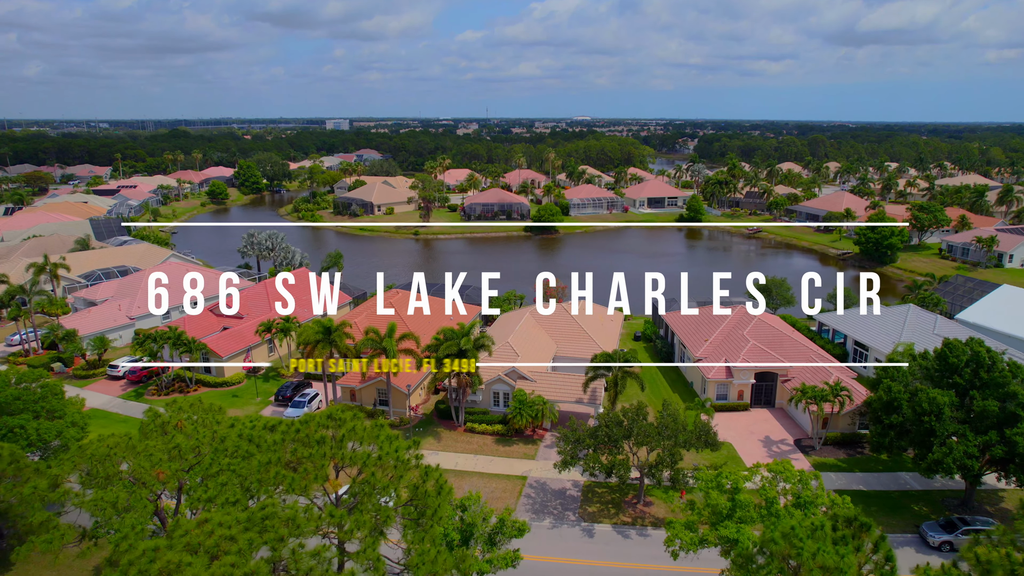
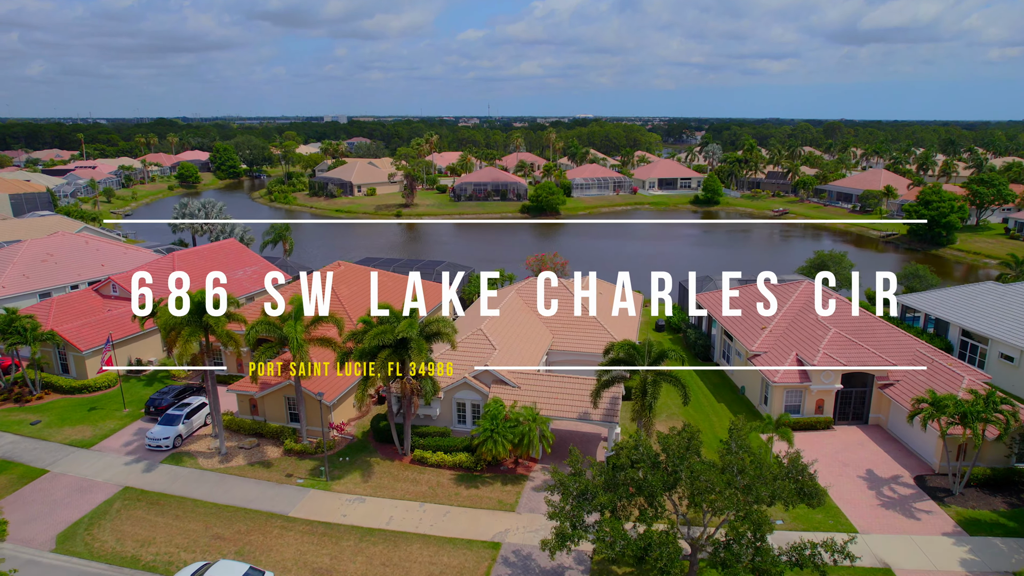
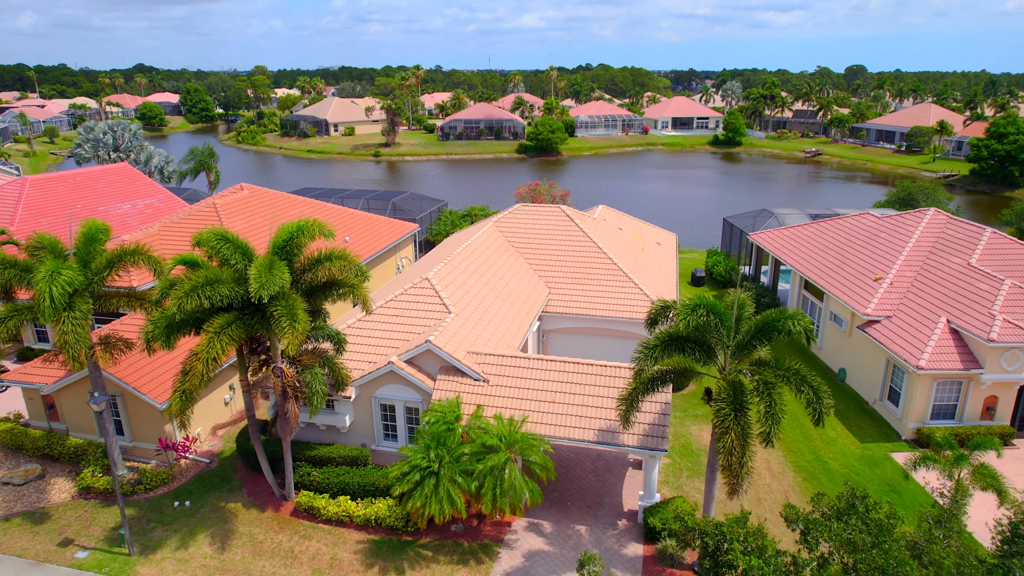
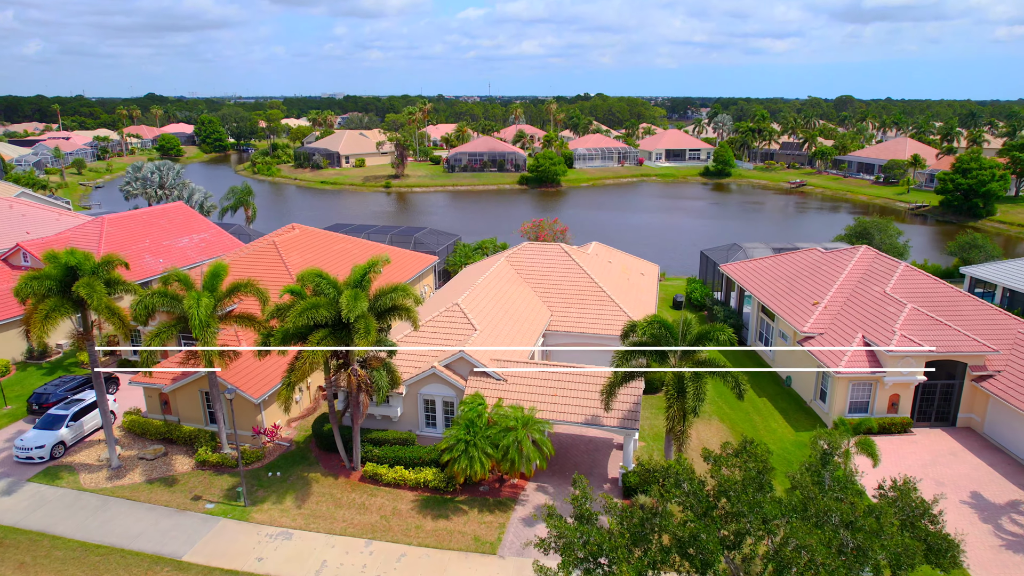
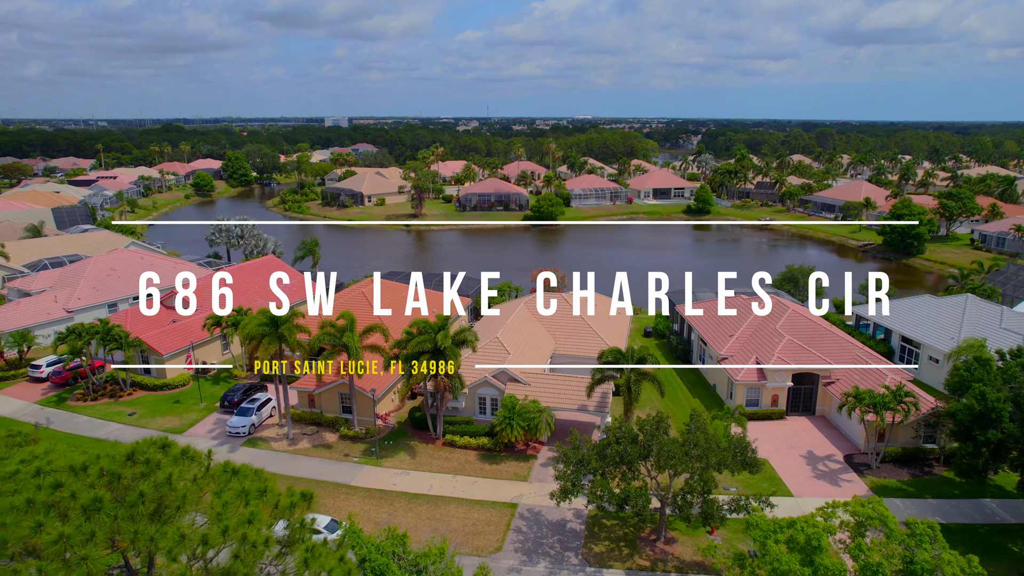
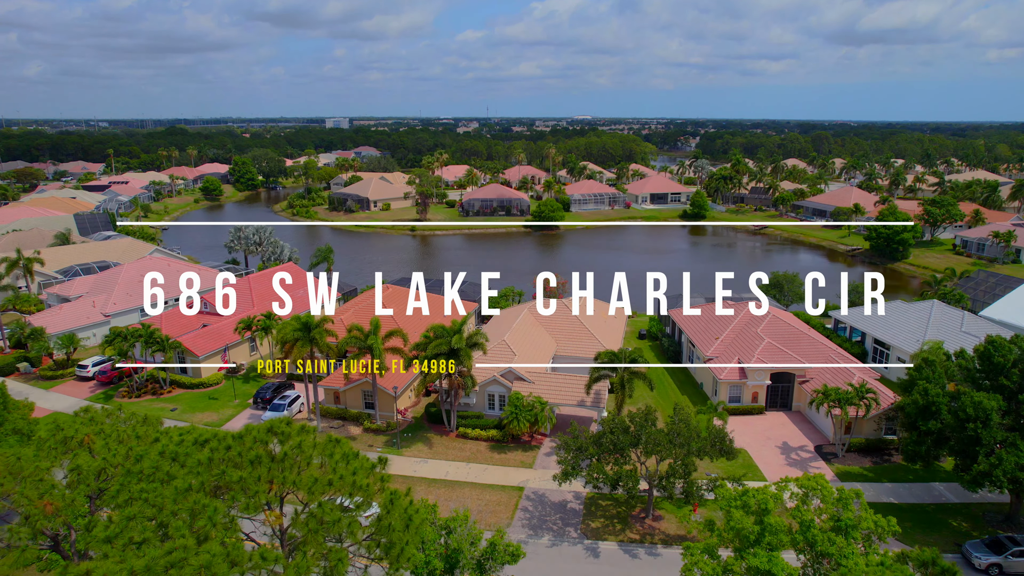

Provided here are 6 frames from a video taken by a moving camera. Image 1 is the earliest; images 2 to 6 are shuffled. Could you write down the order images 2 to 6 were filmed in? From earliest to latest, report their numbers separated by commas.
6, 5, 2, 4, 3
